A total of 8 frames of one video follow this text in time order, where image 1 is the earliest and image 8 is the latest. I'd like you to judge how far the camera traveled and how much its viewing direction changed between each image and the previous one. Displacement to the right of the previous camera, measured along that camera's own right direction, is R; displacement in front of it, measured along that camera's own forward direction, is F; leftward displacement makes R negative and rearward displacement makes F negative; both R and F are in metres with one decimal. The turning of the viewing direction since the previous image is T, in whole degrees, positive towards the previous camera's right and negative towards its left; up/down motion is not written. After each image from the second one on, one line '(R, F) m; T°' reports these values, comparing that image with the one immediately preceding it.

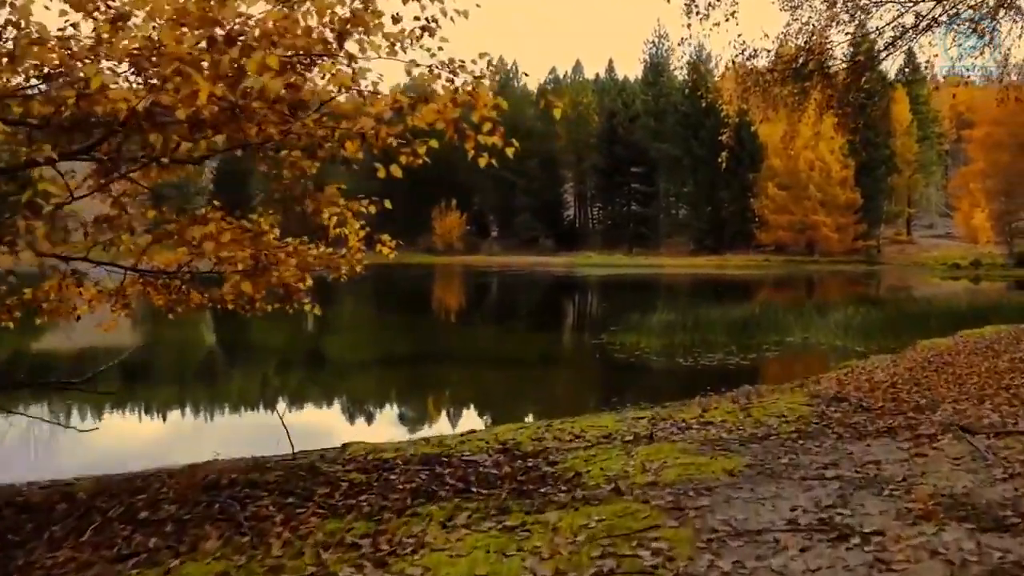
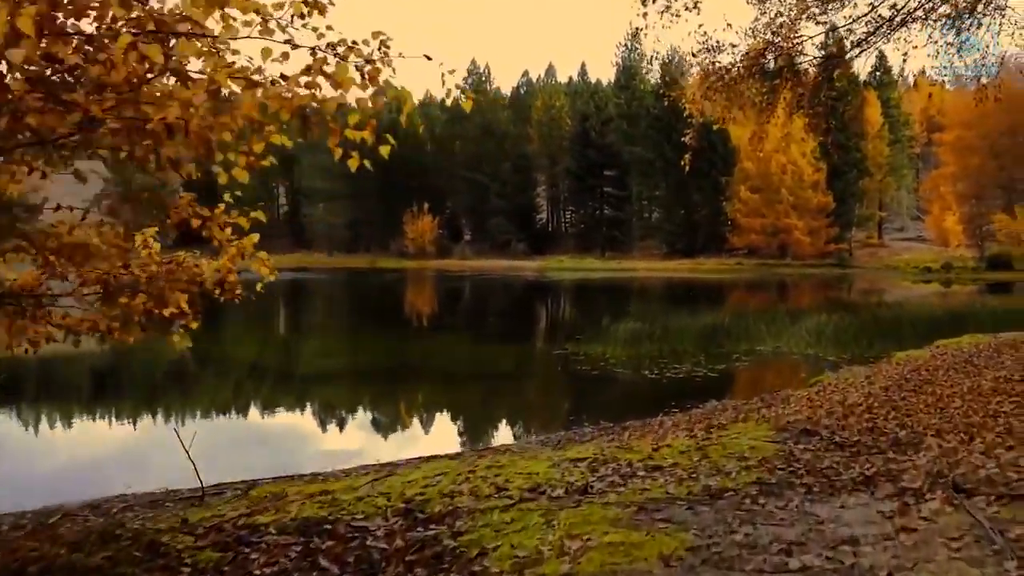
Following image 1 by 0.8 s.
(+0.2, +0.6) m; +1°
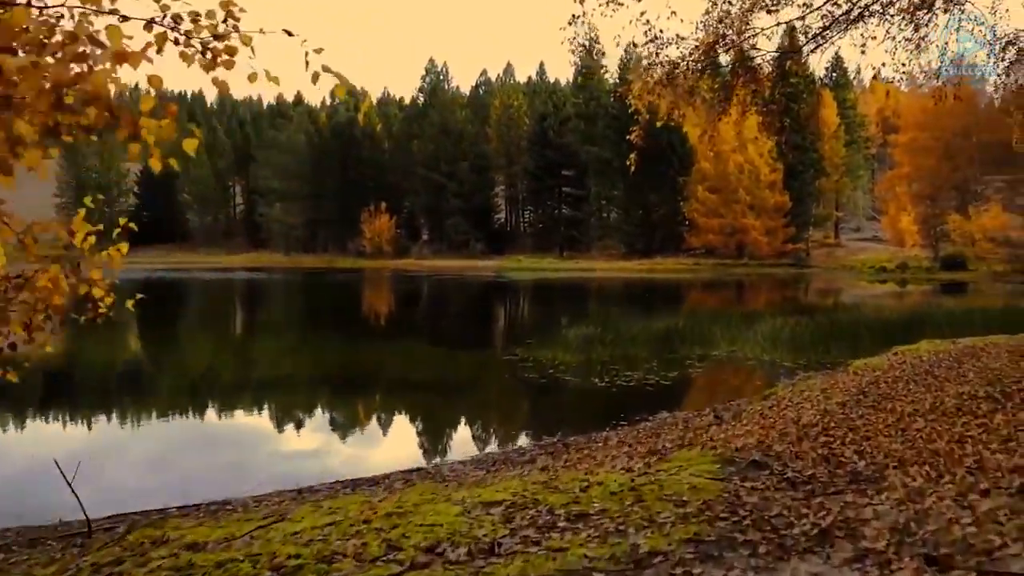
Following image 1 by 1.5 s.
(+0.2, +0.5) m; +2°
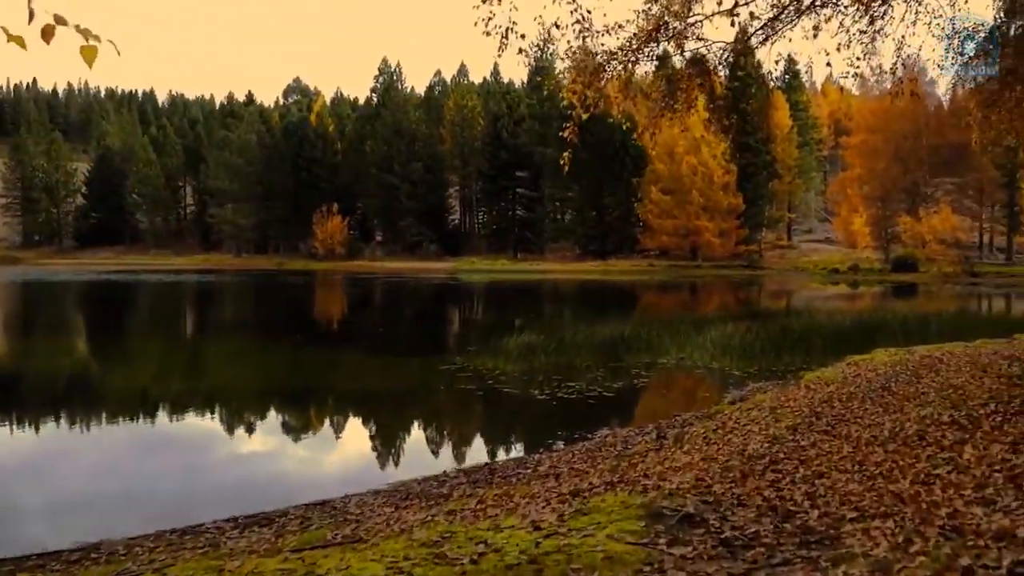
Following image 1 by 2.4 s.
(+0.2, +0.7) m; +2°
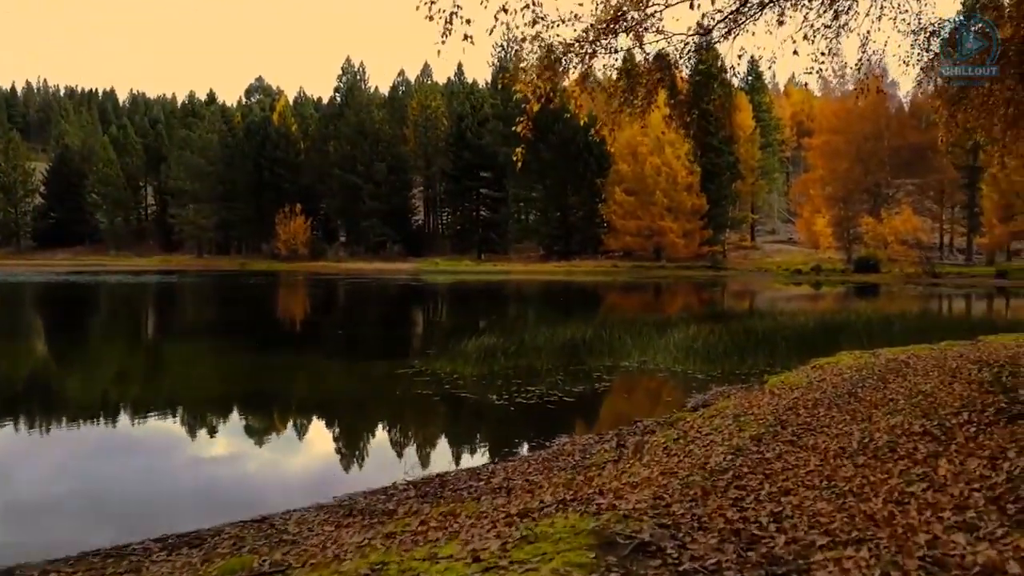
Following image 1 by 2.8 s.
(+0.1, +0.3) m; +2°
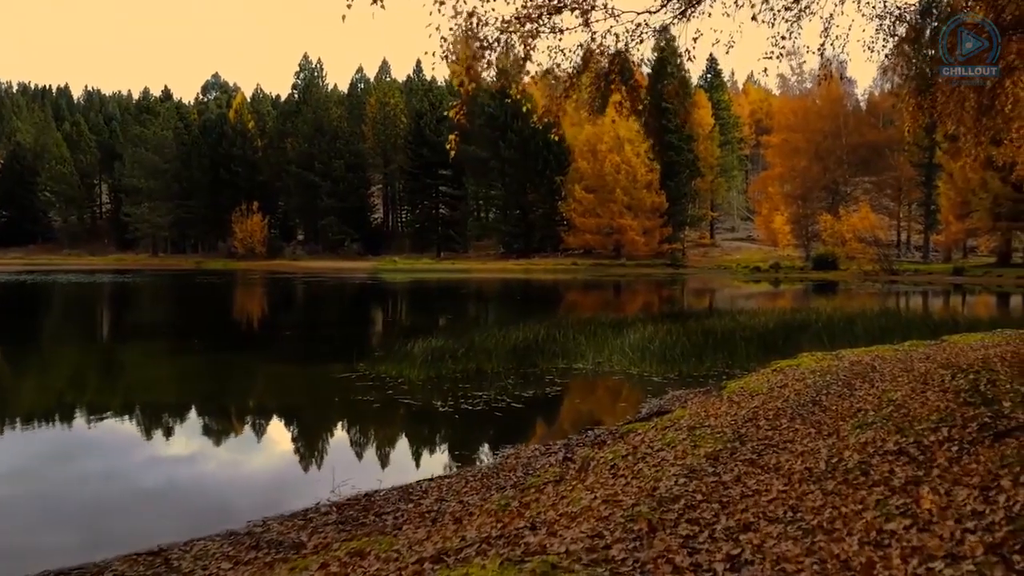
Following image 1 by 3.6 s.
(+0.2, +0.7) m; +2°
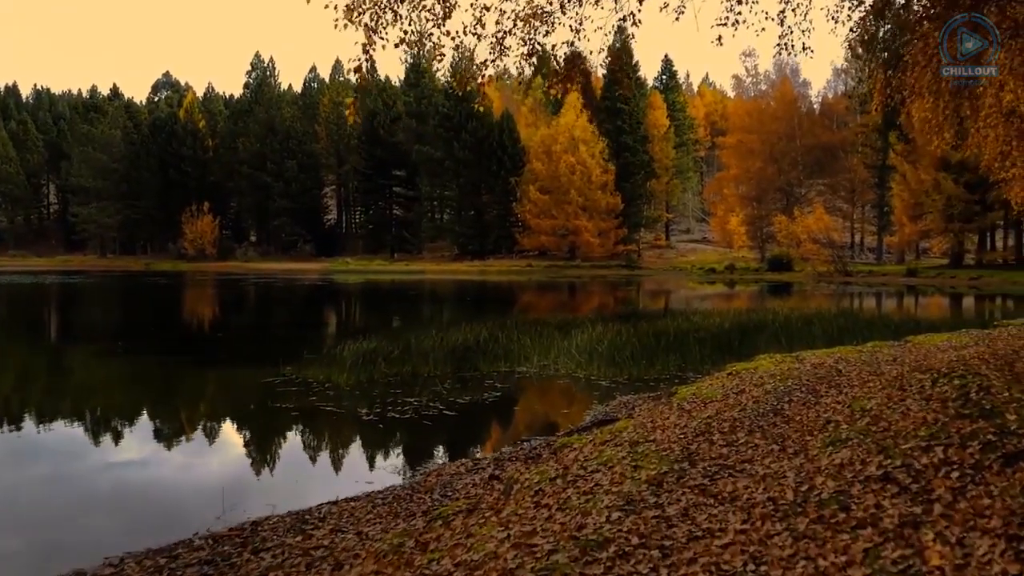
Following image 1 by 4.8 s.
(+0.2, +1.0) m; +2°
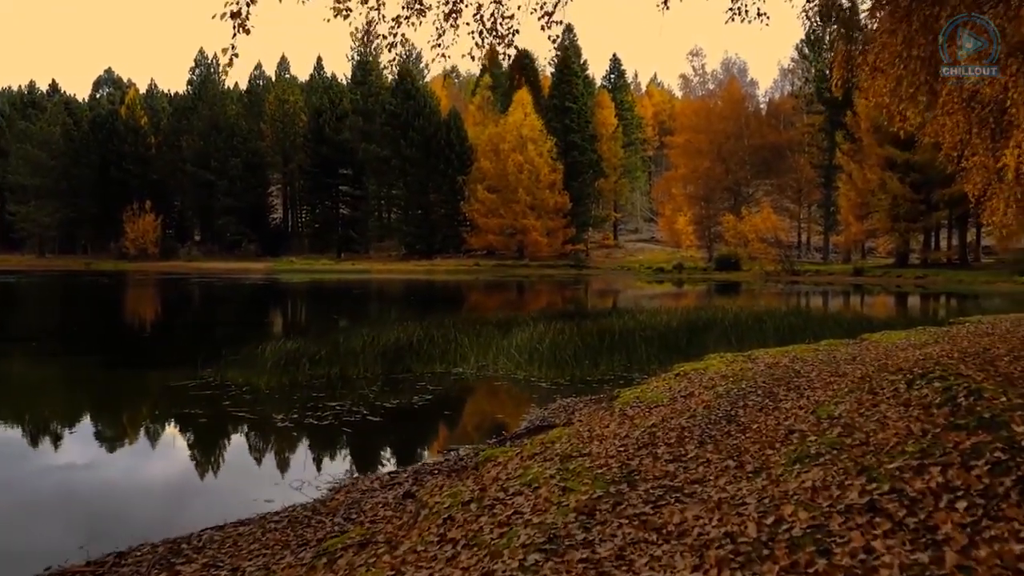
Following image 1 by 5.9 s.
(+0.2, +0.8) m; +2°
